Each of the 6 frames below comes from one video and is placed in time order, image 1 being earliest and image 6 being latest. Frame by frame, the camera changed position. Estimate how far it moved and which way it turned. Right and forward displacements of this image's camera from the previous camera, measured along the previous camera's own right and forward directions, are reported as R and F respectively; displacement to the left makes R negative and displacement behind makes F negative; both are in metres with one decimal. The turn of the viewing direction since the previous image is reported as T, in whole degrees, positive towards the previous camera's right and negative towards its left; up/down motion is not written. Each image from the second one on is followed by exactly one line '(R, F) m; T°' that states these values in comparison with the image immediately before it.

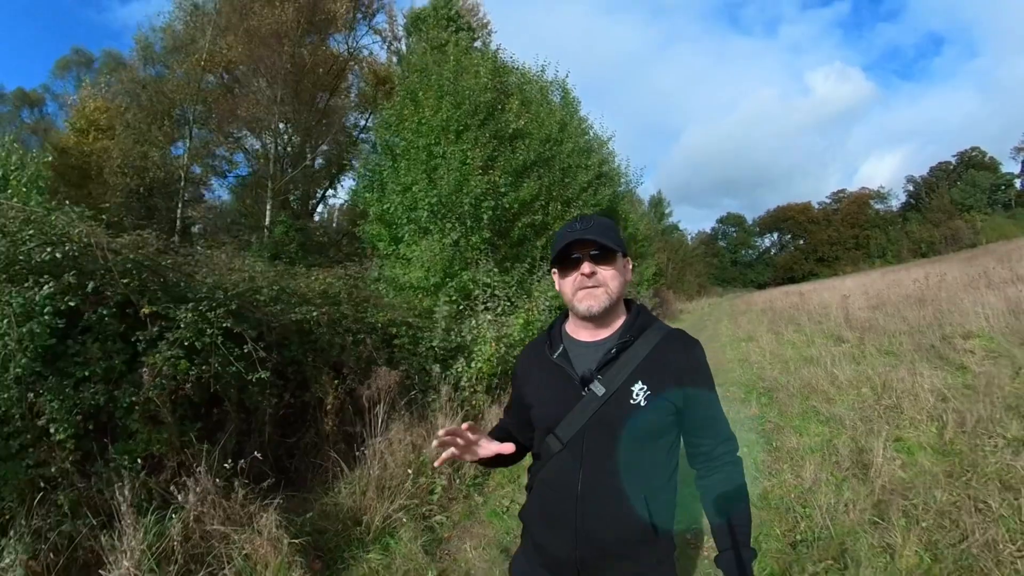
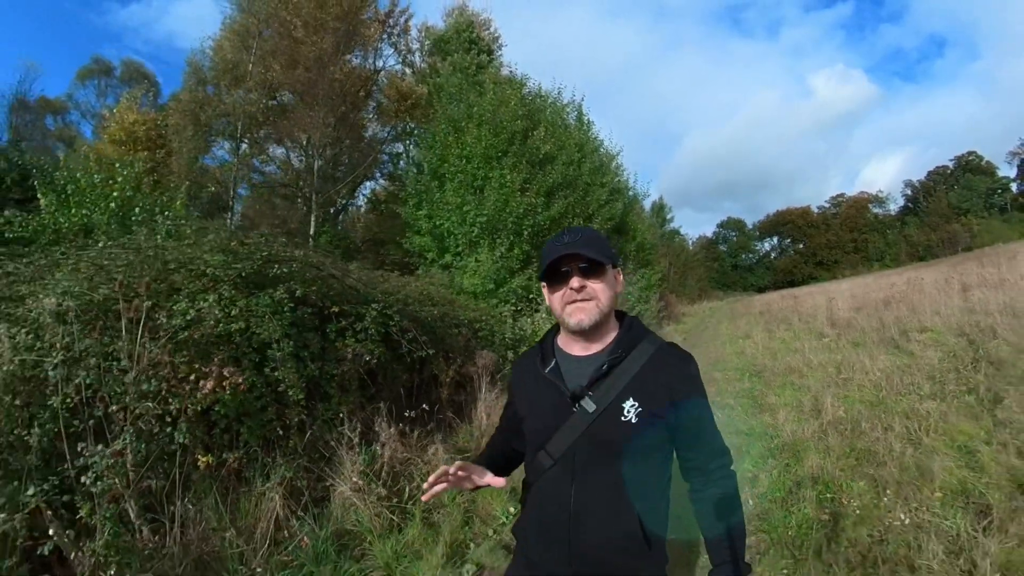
(-2.6, -1.6) m; 0°
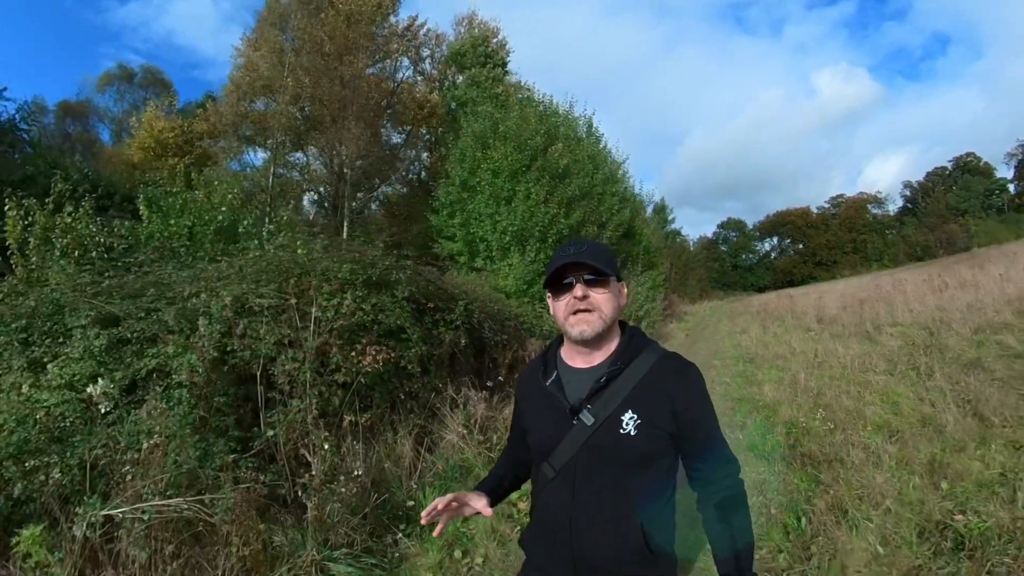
(-2.2, -1.5) m; 0°
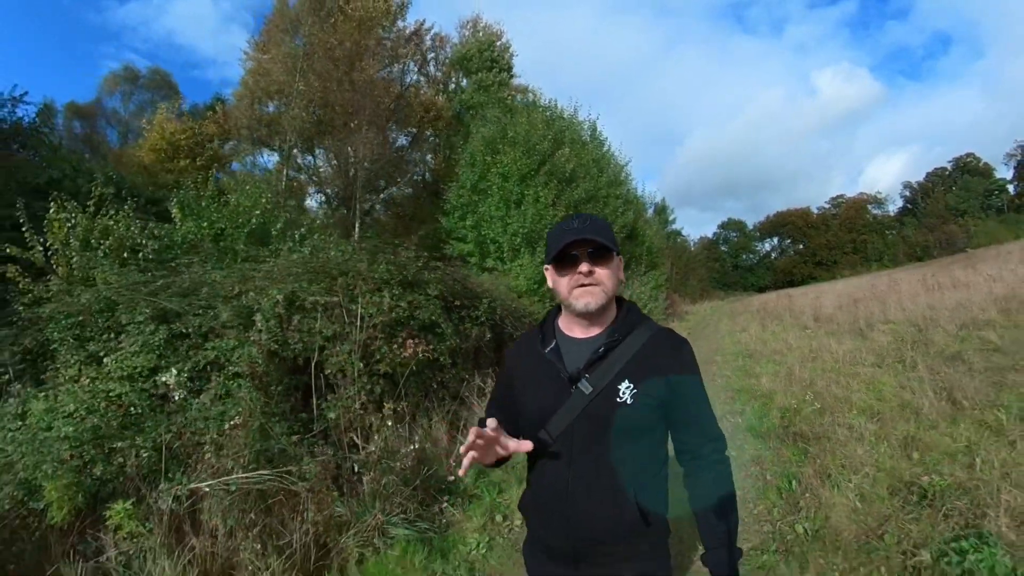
(-0.9, -0.6) m; 0°
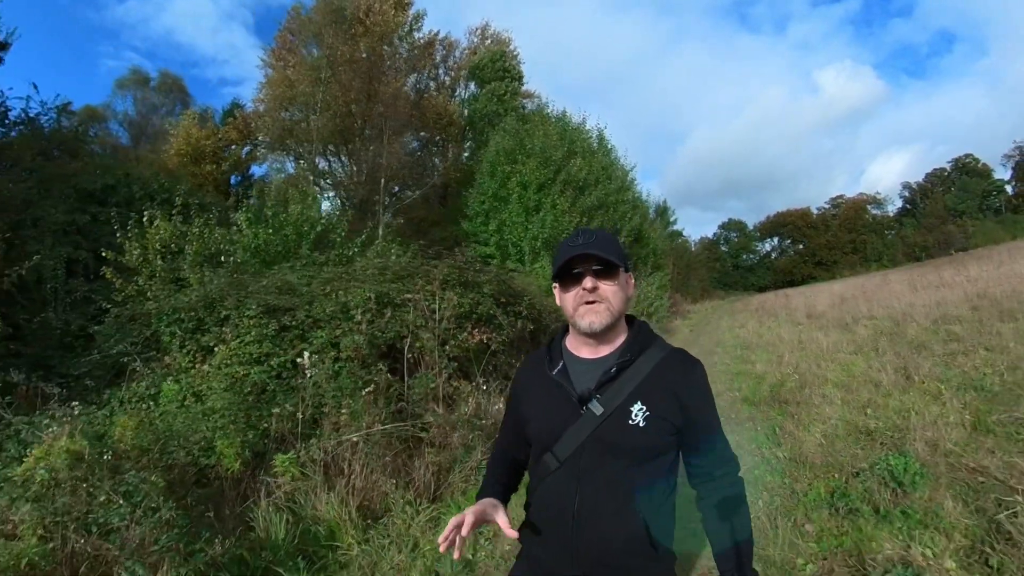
(-2.0, -1.3) m; 0°
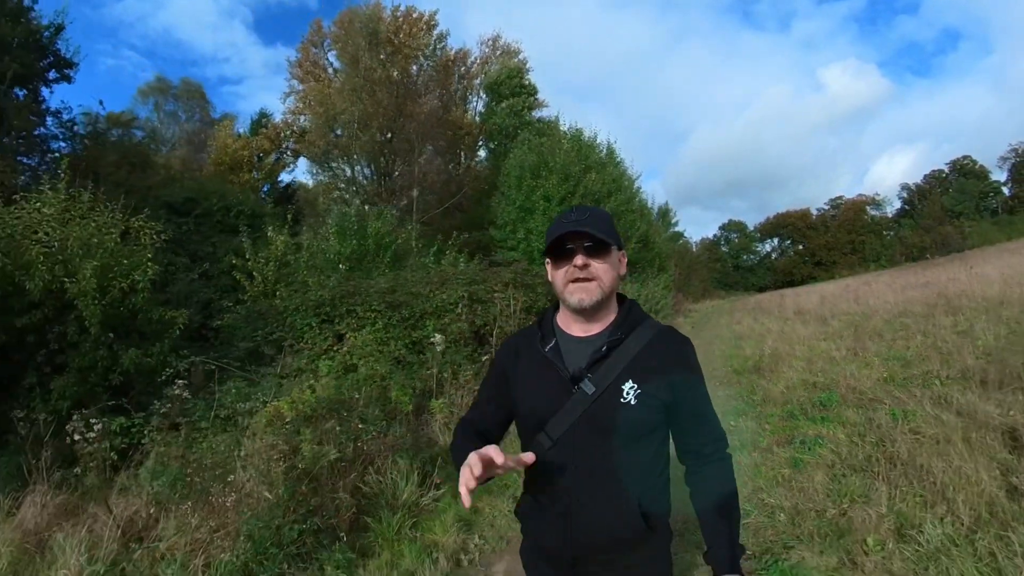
(-3.4, -2.4) m; 0°
